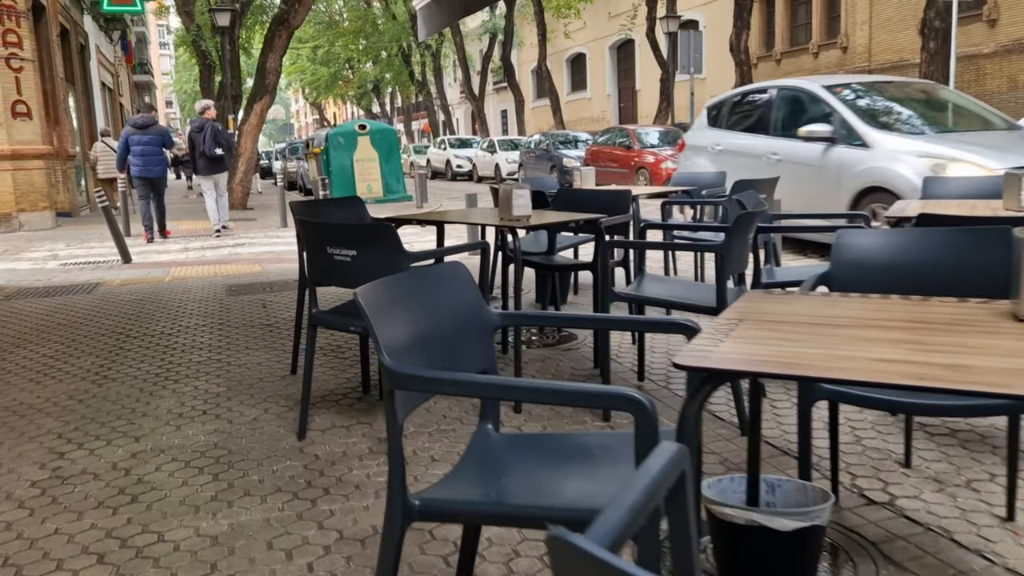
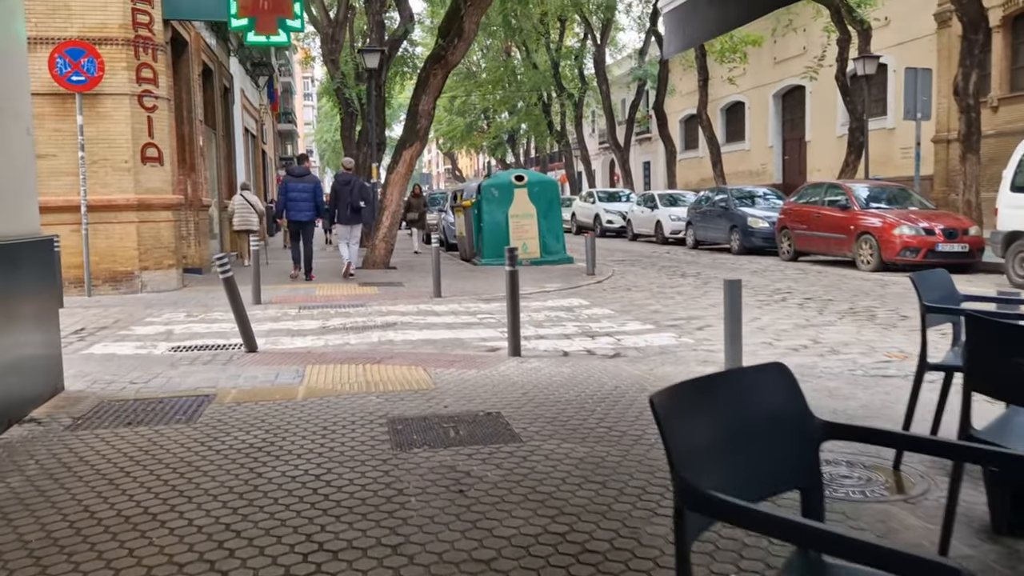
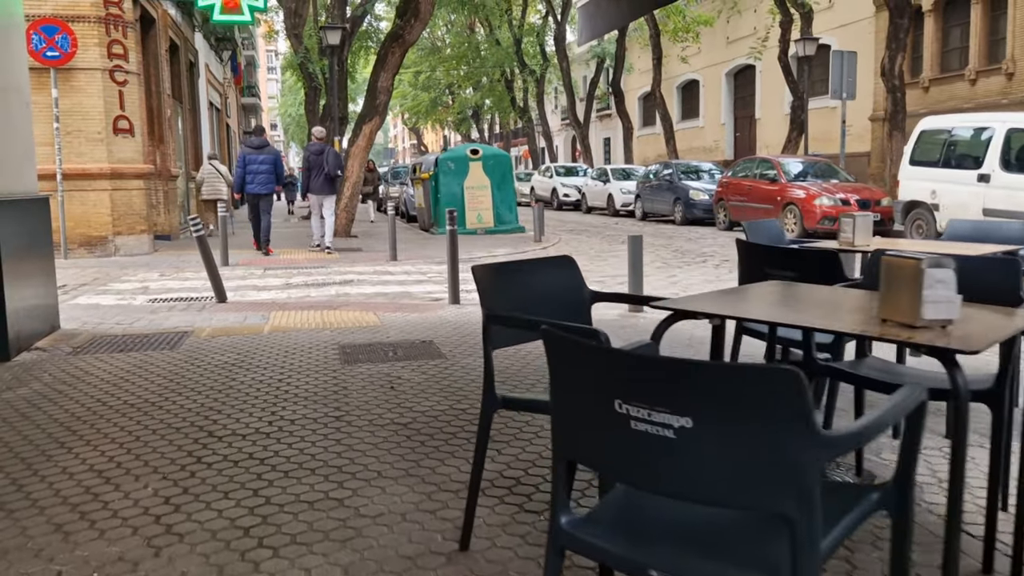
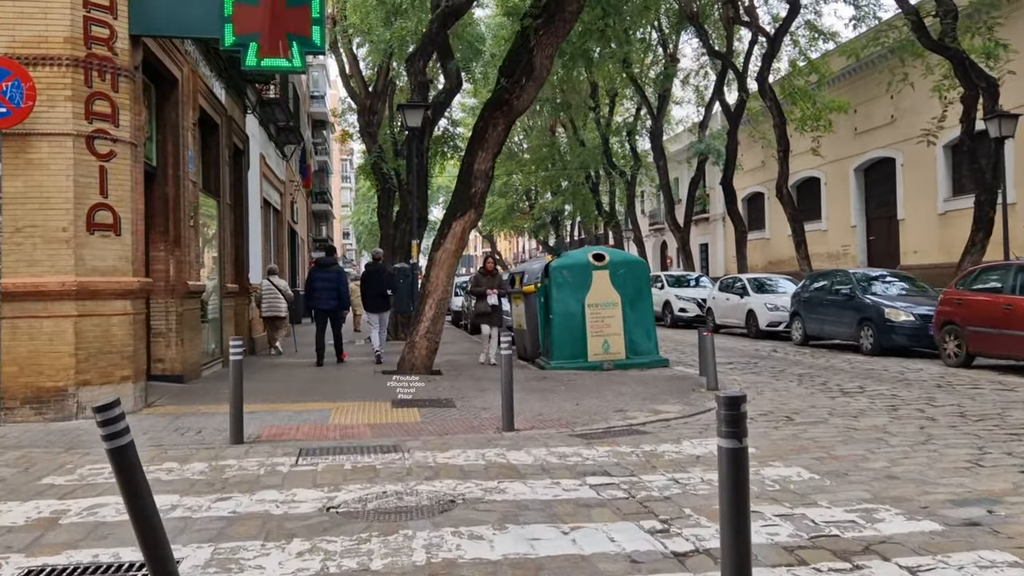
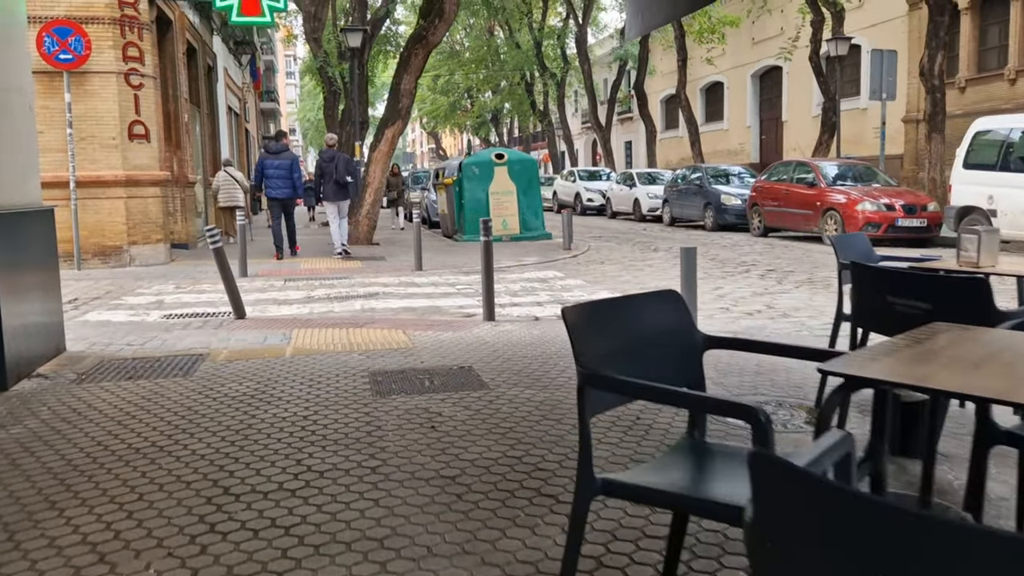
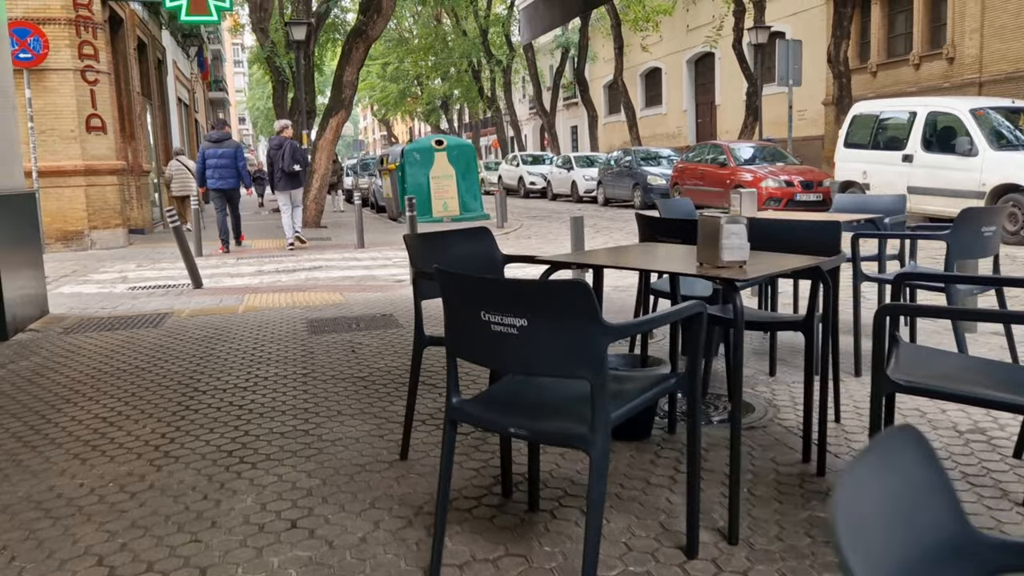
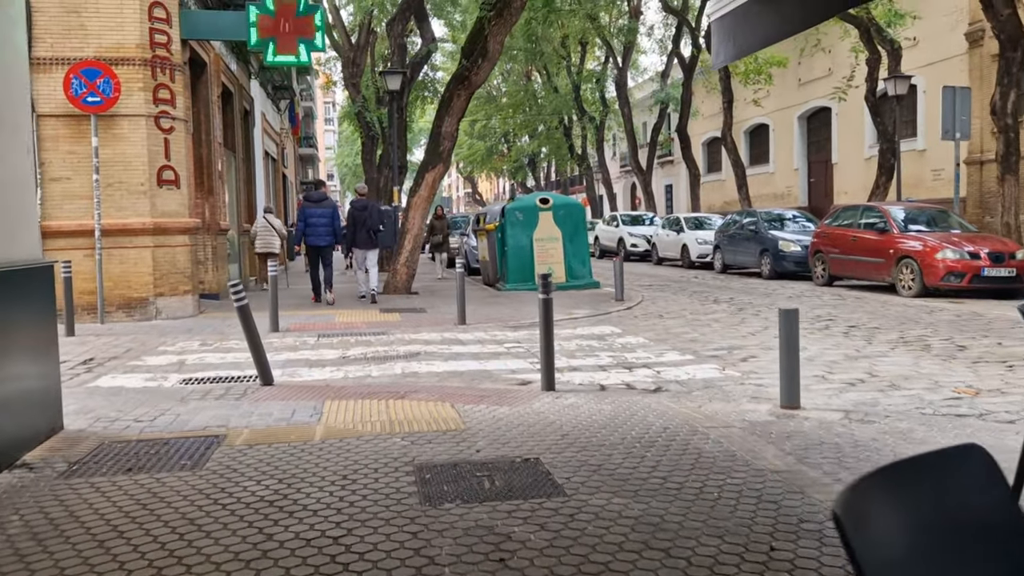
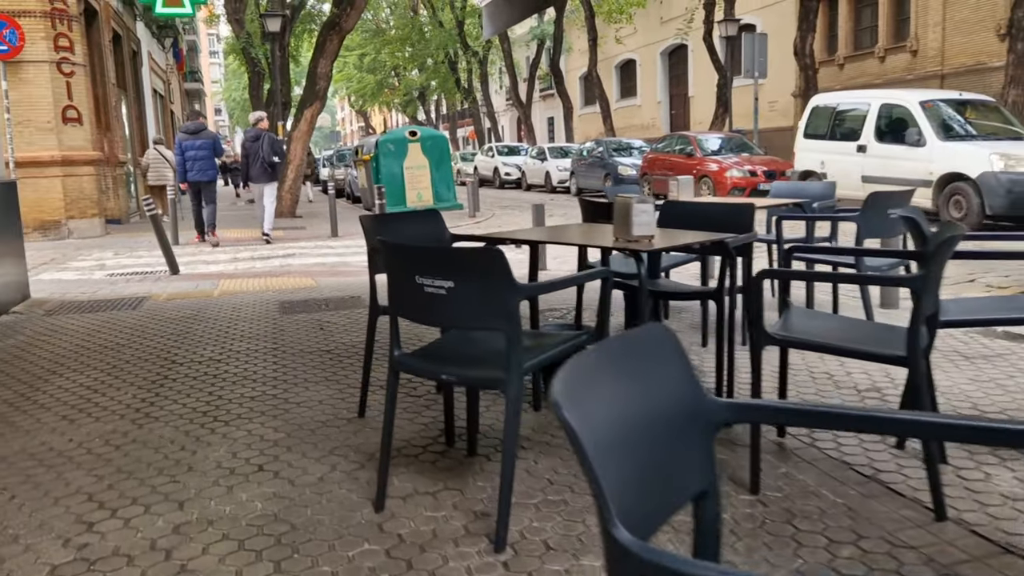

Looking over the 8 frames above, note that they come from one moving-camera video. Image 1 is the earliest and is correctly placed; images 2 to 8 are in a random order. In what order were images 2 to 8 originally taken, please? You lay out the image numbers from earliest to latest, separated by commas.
8, 6, 3, 5, 2, 7, 4
